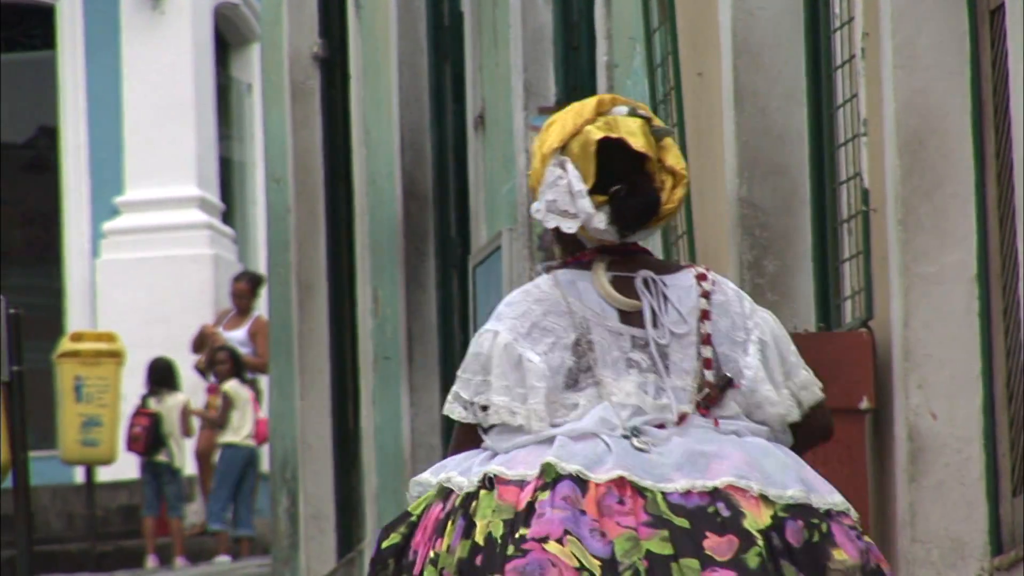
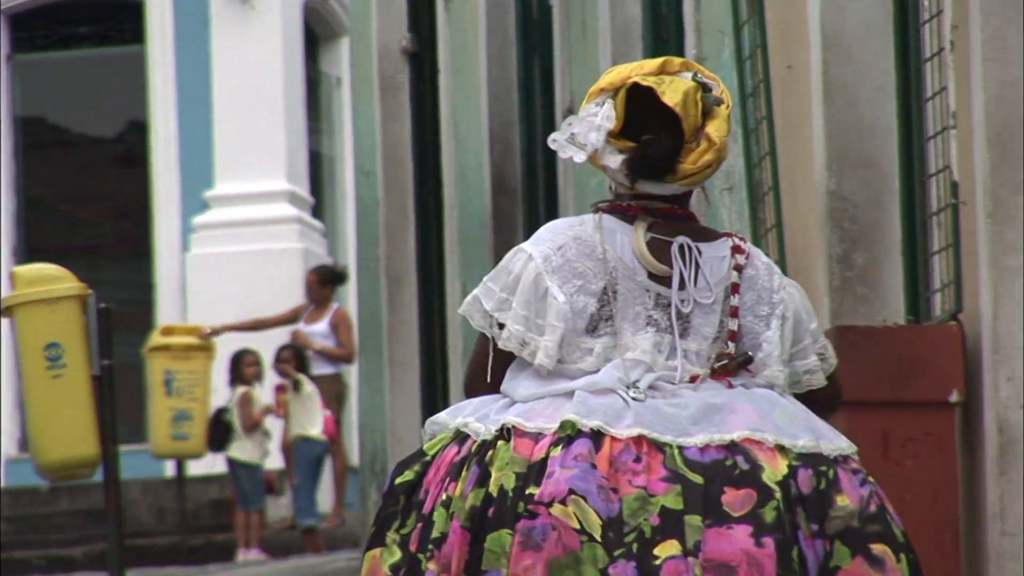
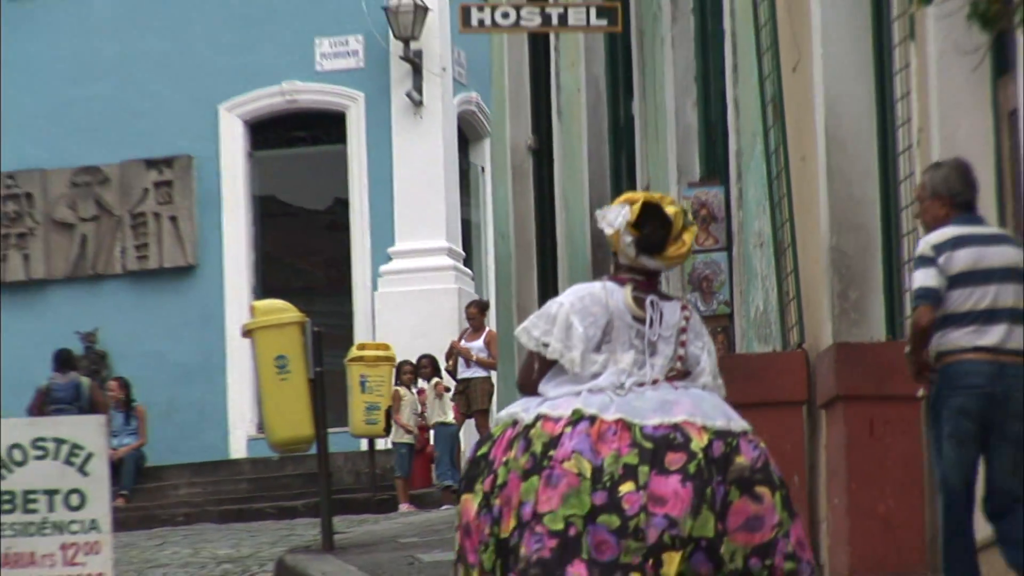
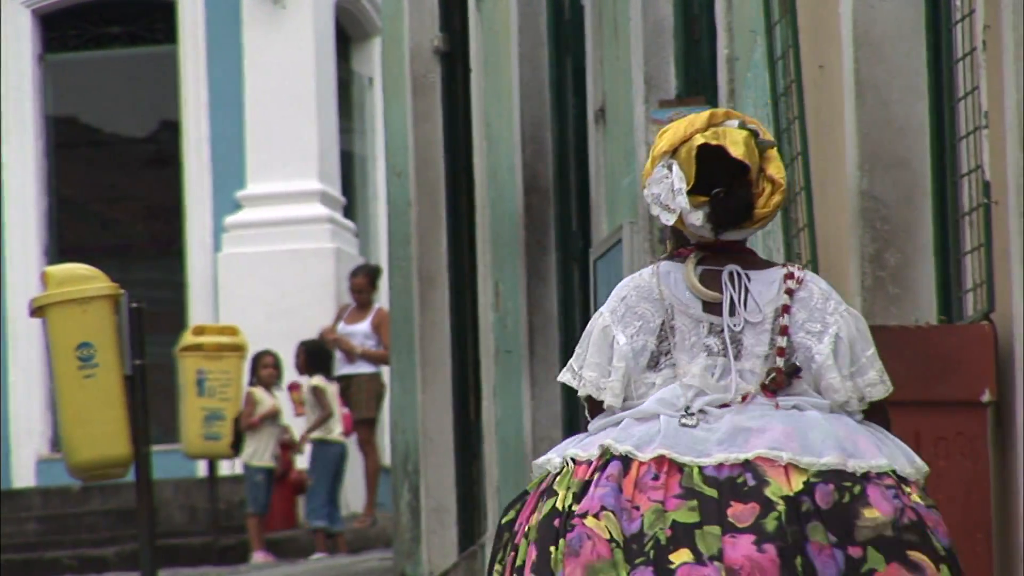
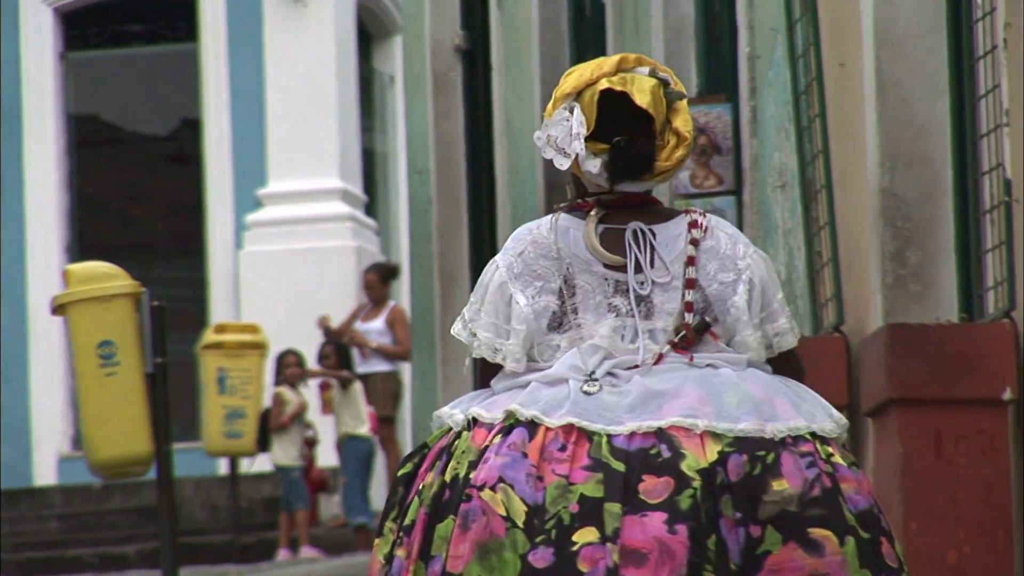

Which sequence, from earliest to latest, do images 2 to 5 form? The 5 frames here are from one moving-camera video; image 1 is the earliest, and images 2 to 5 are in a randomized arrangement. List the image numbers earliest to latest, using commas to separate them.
2, 5, 4, 3
